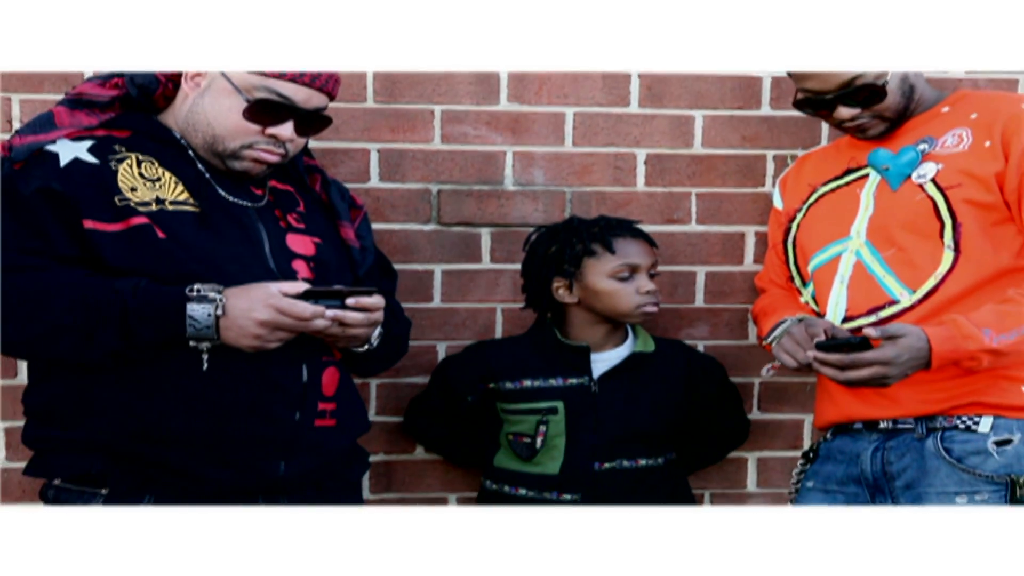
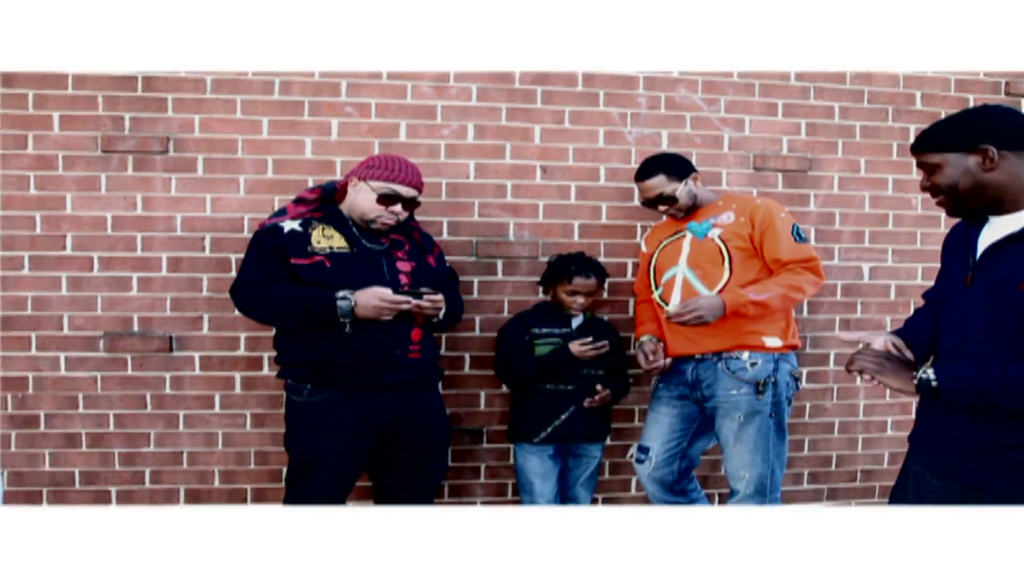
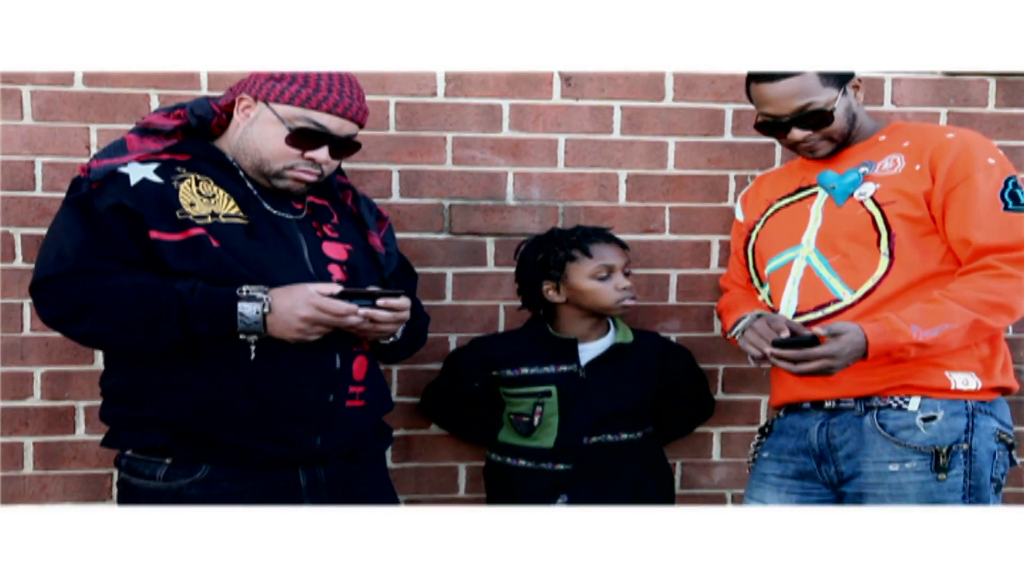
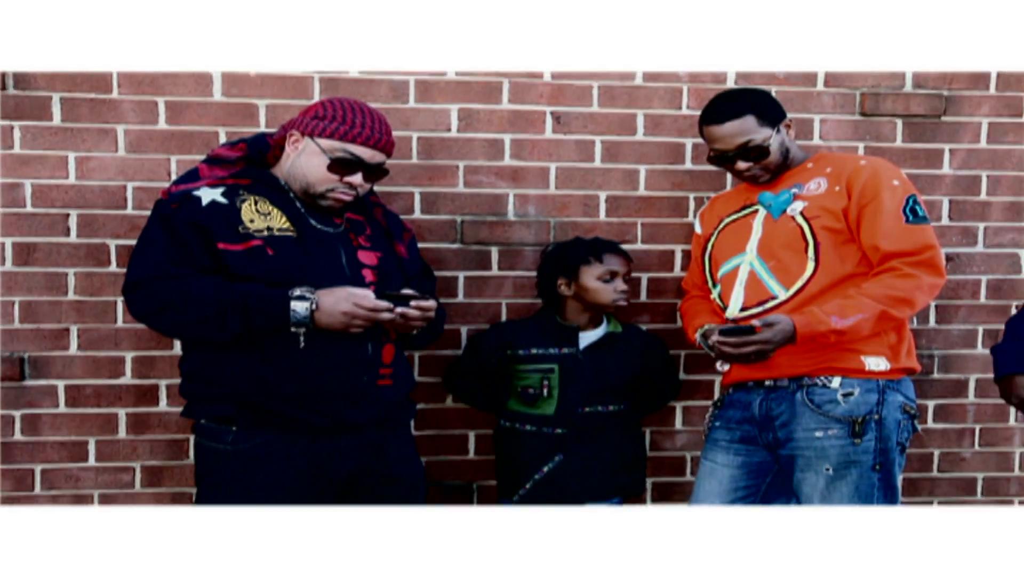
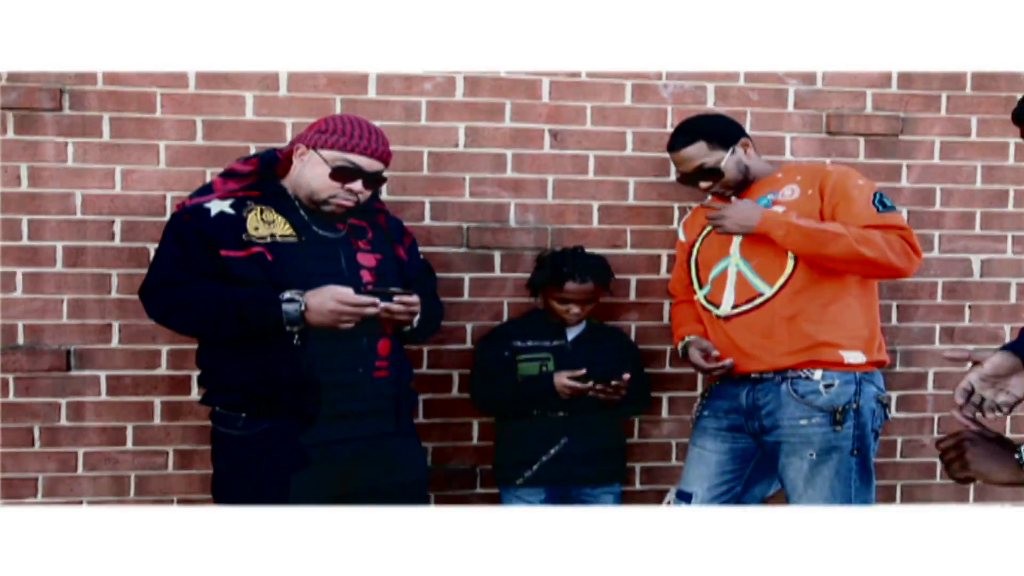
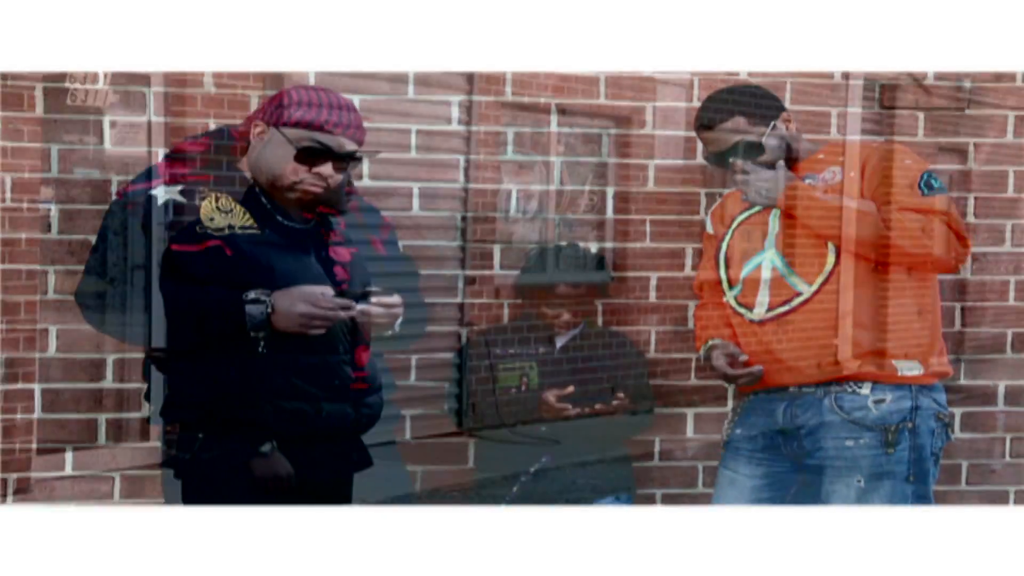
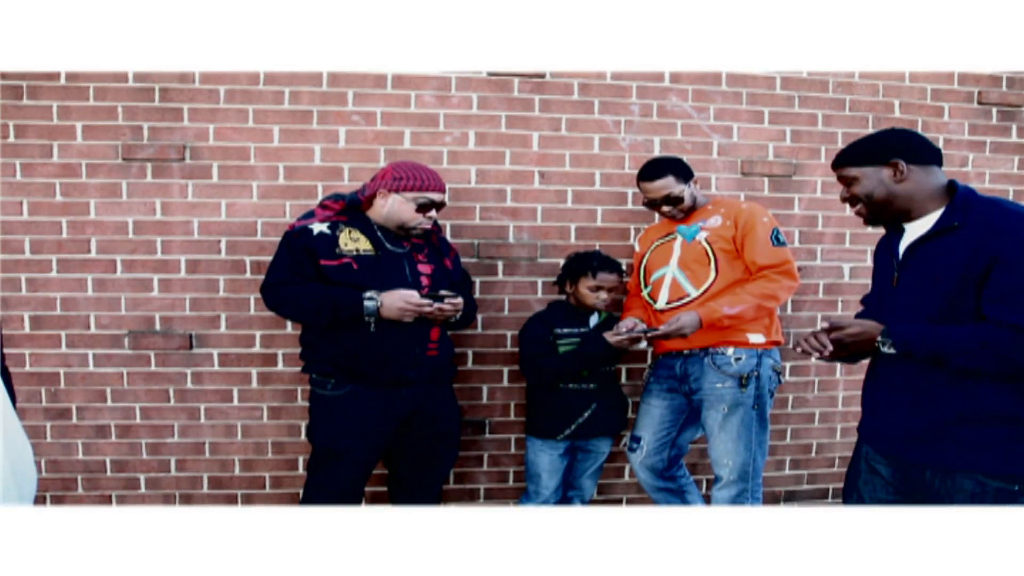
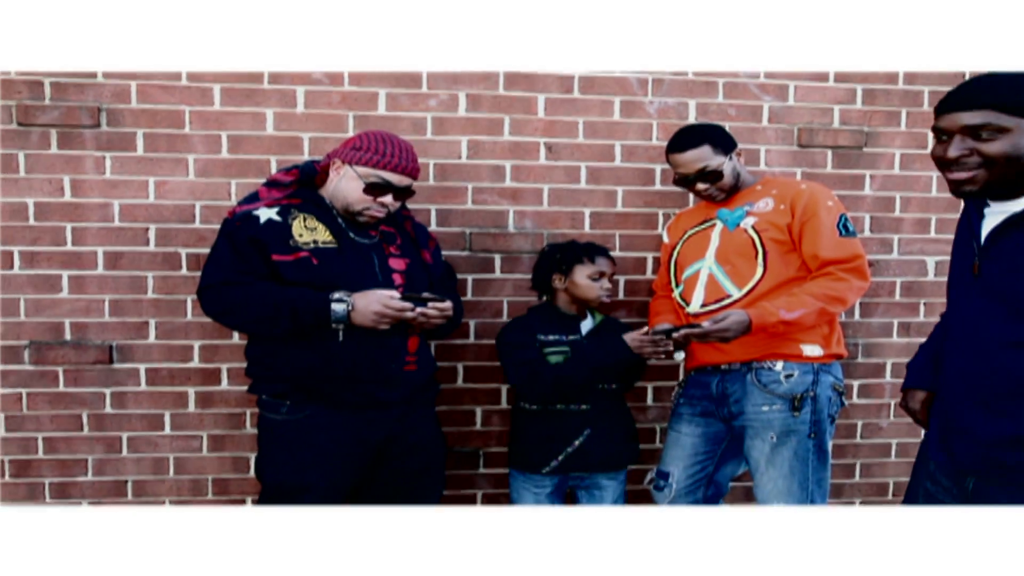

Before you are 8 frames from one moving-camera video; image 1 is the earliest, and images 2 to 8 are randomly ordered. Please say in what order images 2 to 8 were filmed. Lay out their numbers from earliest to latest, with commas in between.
3, 4, 8, 7, 2, 5, 6
